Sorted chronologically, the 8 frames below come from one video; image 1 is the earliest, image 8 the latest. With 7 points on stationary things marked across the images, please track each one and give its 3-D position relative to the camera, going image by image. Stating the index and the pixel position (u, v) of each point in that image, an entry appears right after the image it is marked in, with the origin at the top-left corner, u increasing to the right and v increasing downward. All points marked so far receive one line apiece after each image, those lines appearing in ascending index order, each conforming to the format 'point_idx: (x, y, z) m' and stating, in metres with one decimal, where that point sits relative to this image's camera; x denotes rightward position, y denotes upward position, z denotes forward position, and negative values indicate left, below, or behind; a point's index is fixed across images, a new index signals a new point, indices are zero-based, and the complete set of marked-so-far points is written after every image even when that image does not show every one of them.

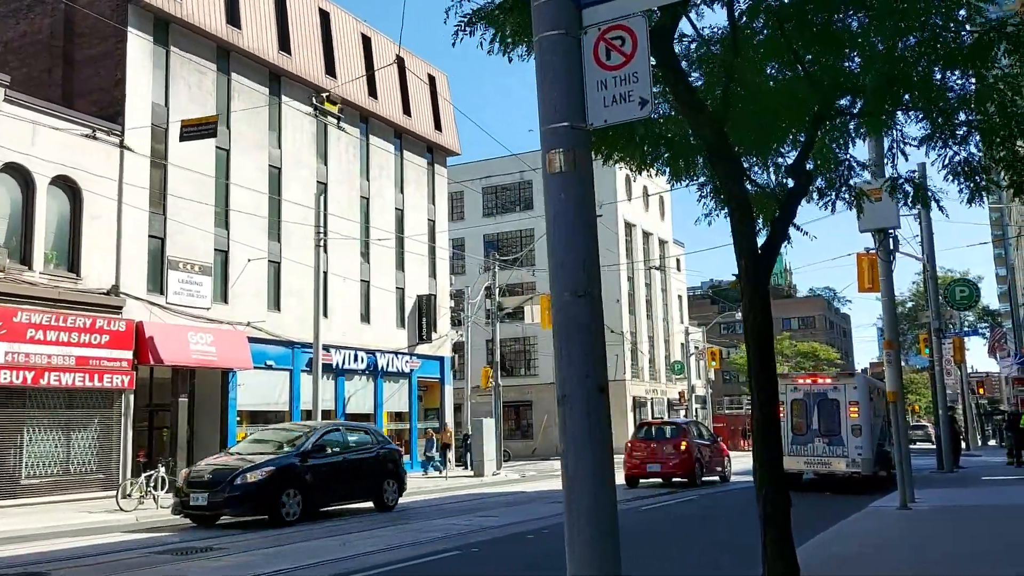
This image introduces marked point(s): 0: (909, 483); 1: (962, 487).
0: (+7.1, -3.5, +15.6) m
1: (+10.1, -4.5, +19.6) m
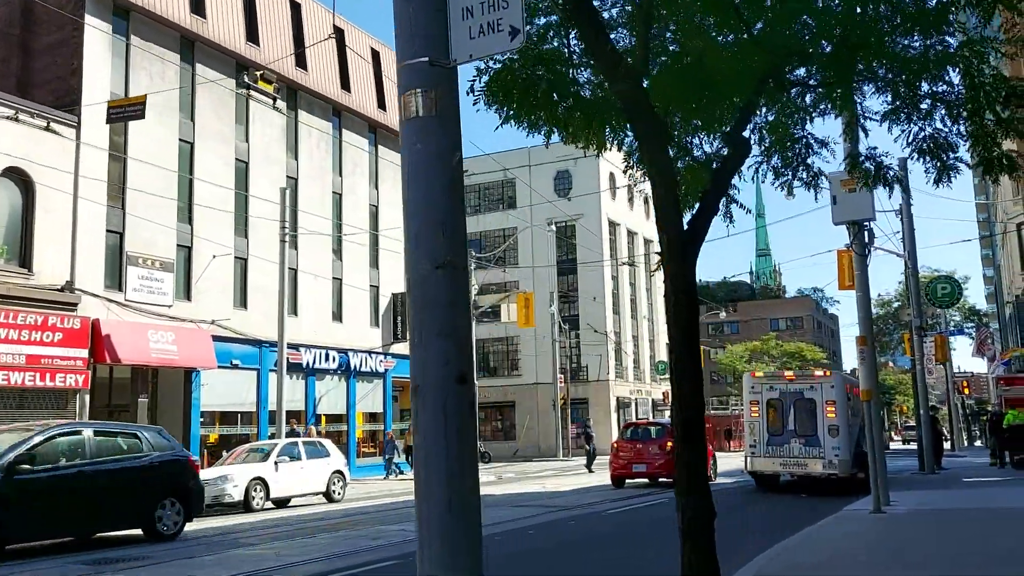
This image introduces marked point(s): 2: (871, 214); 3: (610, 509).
0: (+6.4, -3.4, +15.0) m
1: (+9.4, -4.4, +19.0) m
2: (+6.2, +1.3, +15.2) m
3: (+1.9, -4.2, +16.7) m
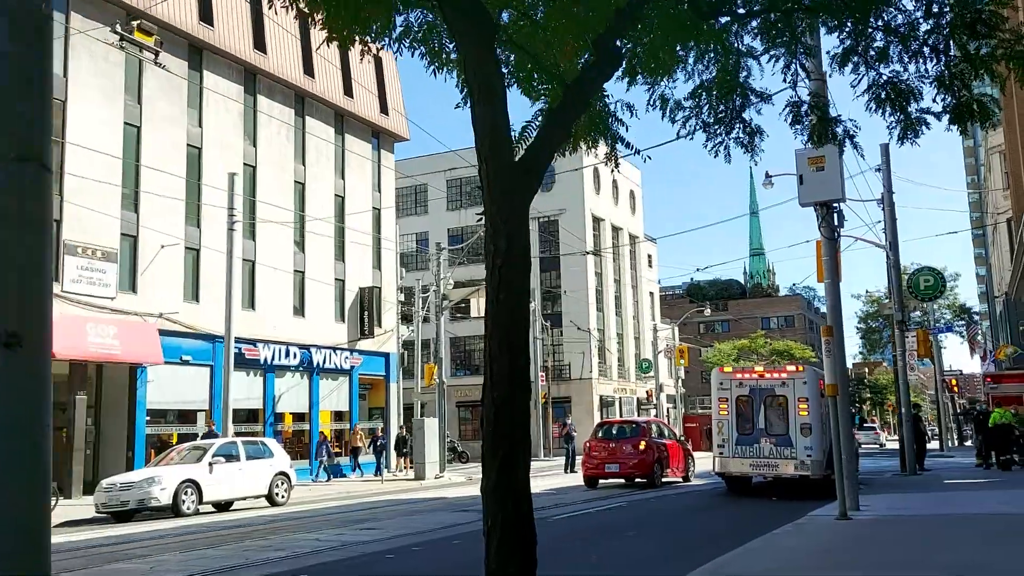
0: (+5.4, -3.2, +13.8) m
1: (+8.4, -4.2, +17.8) m
2: (+5.3, +1.5, +14.0) m
3: (+0.9, -4.0, +15.5) m
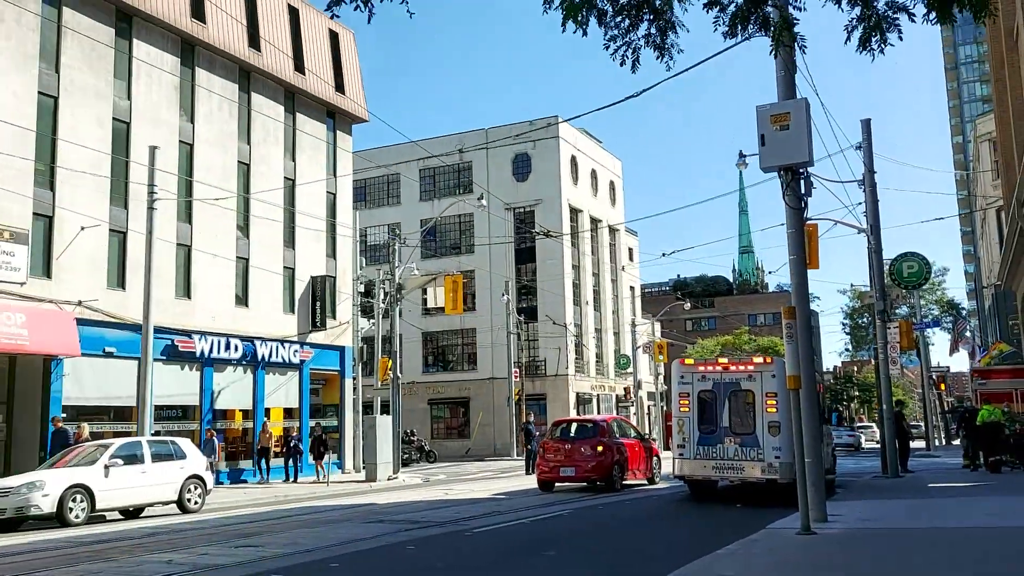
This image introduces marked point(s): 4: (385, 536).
0: (+4.2, -2.9, +12.0) m
1: (+7.2, -3.8, +16.0) m
2: (+4.1, +1.8, +12.1) m
3: (-0.3, -3.6, +13.6) m
4: (-1.8, -3.4, +12.1) m
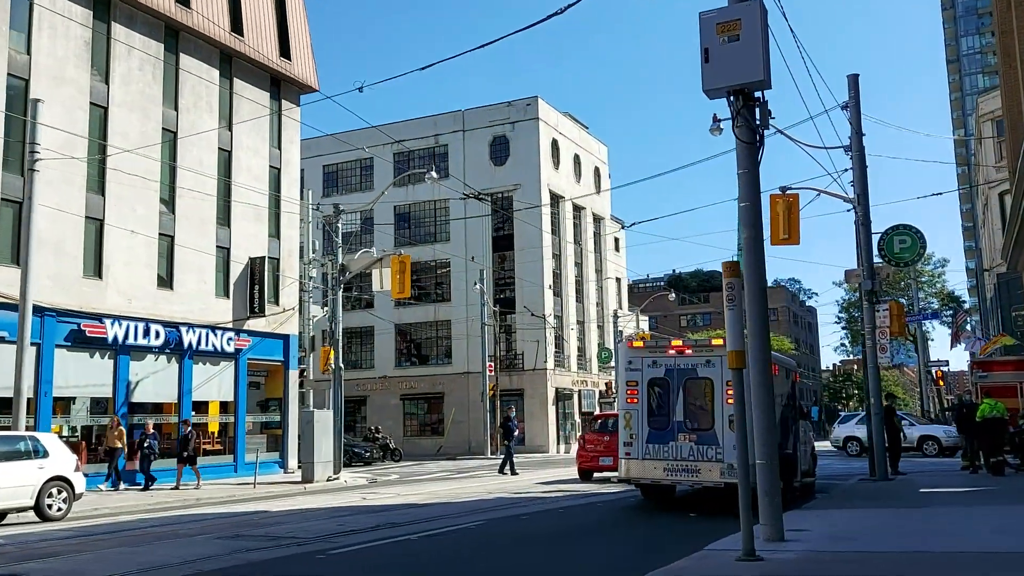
0: (+2.8, -2.4, +9.4) m
1: (+5.8, -3.3, +13.4) m
2: (+2.7, +2.3, +9.5) m
3: (-1.7, -3.1, +11.0) m
4: (-3.2, -2.9, +9.5) m
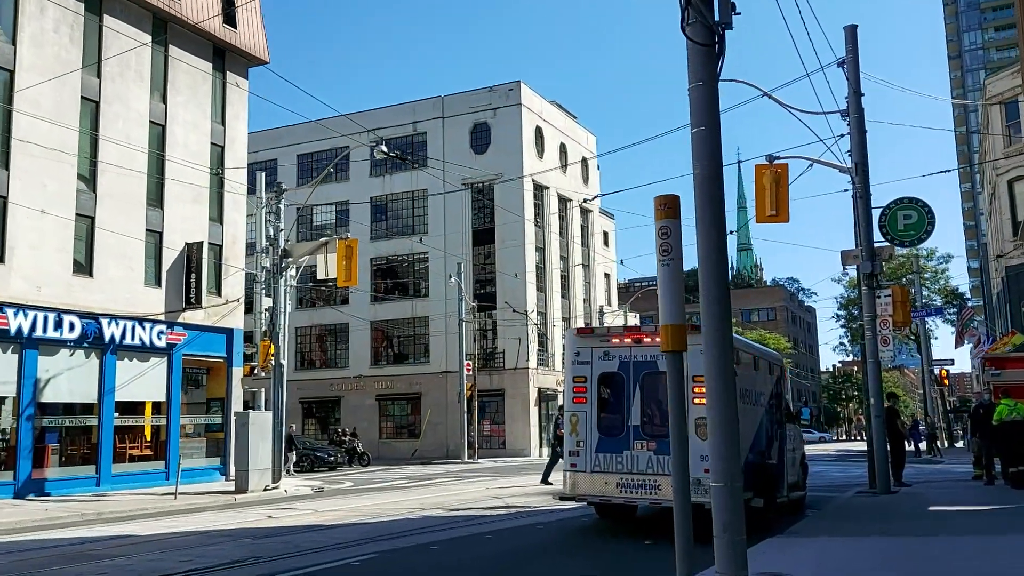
0: (+1.7, -2.0, +6.7) m
1: (+4.7, -3.0, +10.7) m
2: (+1.6, +2.7, +6.9) m
3: (-2.8, -2.8, +8.3) m
4: (-4.3, -2.6, +6.9) m
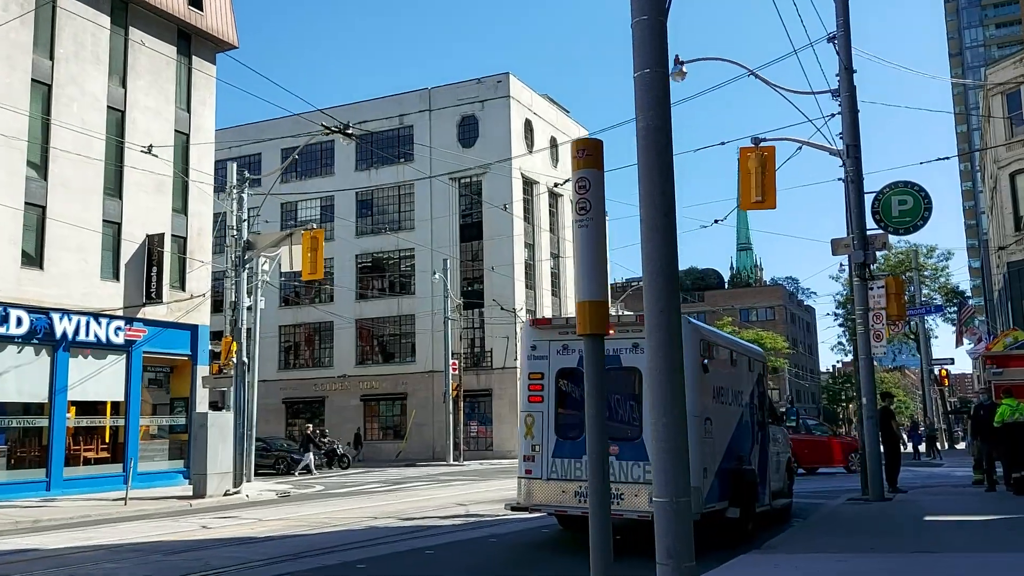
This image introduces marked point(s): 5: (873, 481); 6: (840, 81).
0: (+1.1, -1.8, +5.5) m
1: (+4.0, -2.8, +9.5) m
2: (+1.0, +2.8, +5.7) m
3: (-3.4, -2.6, +7.1) m
4: (-4.9, -2.4, +5.6) m
5: (+6.4, -3.3, +15.4) m
6: (+6.3, +4.0, +16.8) m
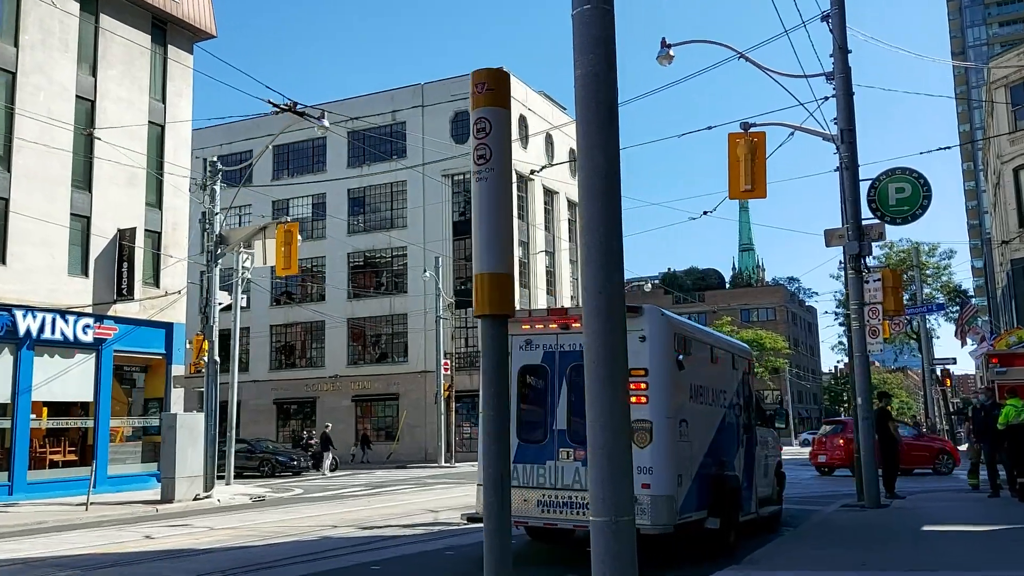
0: (+0.6, -1.7, +4.6) m
1: (+3.6, -2.7, +8.6) m
2: (+0.5, +3.0, +4.8) m
3: (-3.9, -2.5, +6.3) m
4: (-5.4, -2.3, +4.8) m
5: (+5.9, -3.2, +14.4) m
6: (+5.9, +4.1, +15.9) m
